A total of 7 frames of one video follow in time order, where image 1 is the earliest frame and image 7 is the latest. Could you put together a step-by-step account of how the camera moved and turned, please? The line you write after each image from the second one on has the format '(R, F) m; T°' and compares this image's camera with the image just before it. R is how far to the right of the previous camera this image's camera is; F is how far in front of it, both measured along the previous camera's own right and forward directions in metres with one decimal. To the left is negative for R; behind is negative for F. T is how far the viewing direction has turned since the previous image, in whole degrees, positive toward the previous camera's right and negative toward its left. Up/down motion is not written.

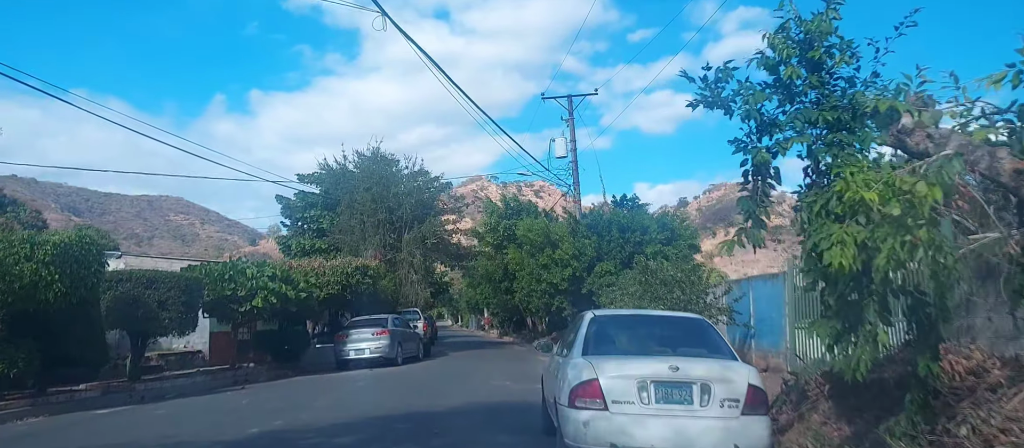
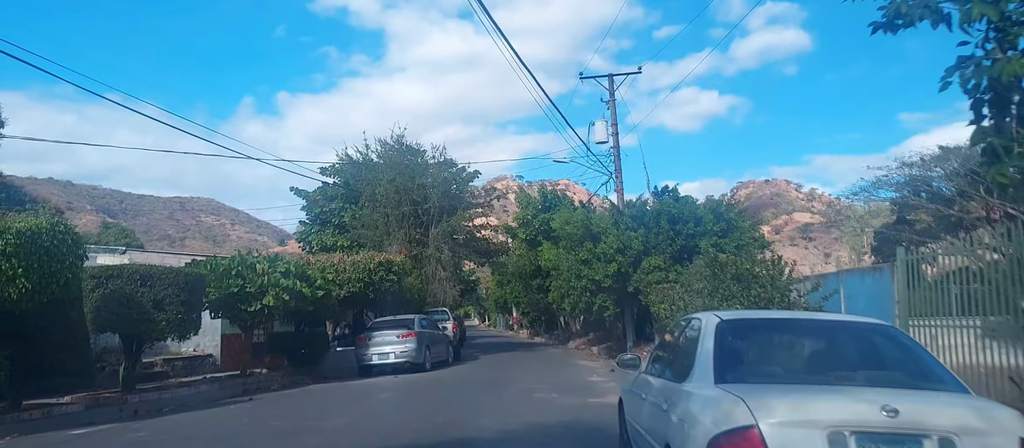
(-0.4, +2.3) m; -2°
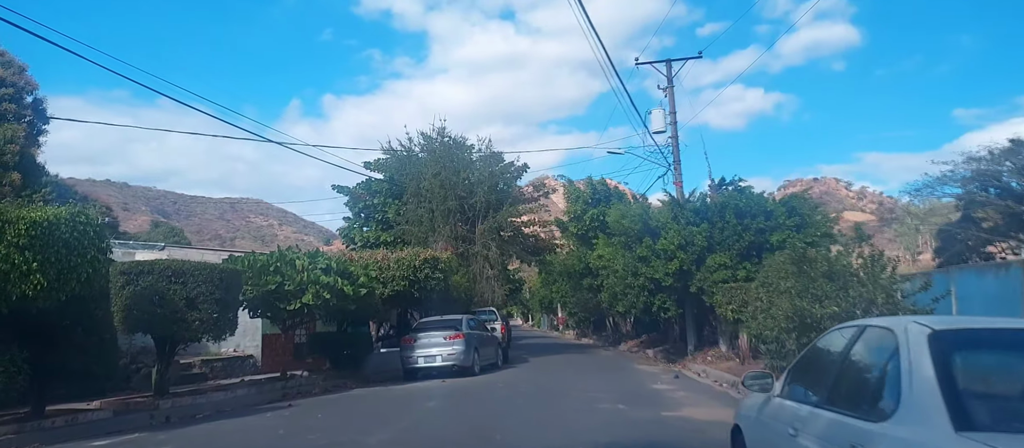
(-0.4, +1.4) m; -4°
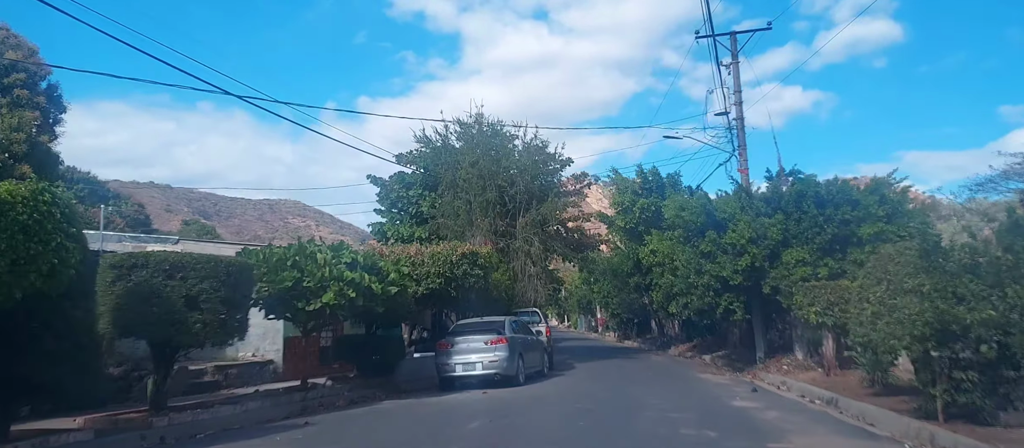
(-0.4, +2.3) m; -3°
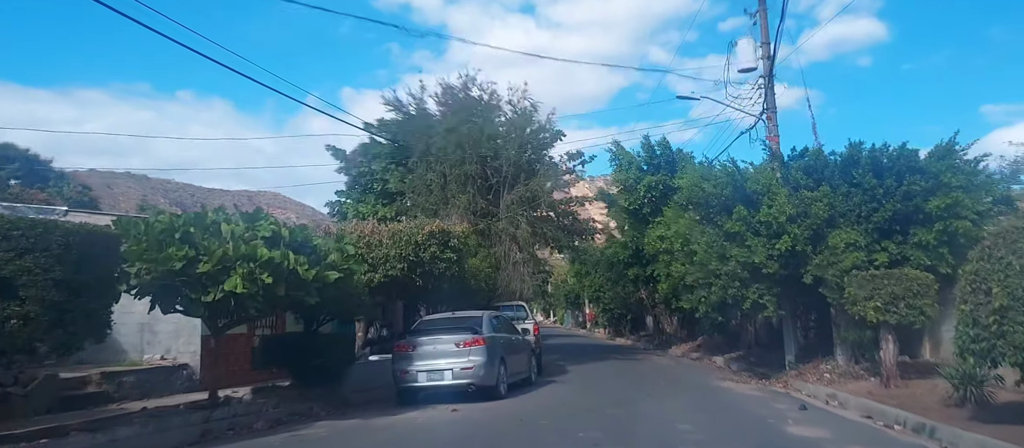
(+0.1, +3.7) m; +1°
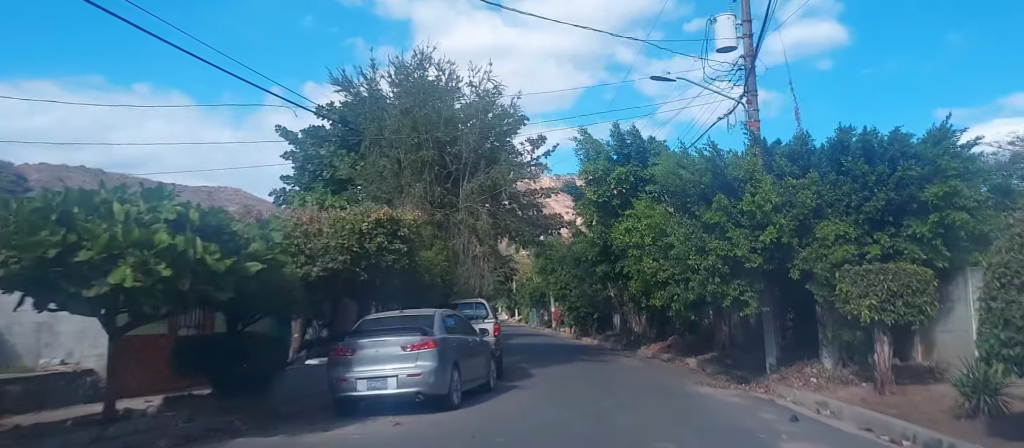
(+0.2, +1.7) m; +3°
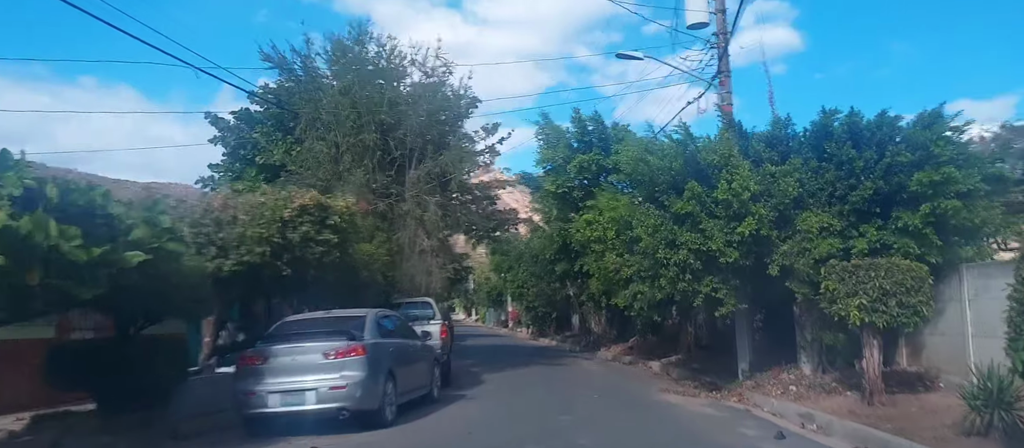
(+0.2, +1.7) m; +4°
